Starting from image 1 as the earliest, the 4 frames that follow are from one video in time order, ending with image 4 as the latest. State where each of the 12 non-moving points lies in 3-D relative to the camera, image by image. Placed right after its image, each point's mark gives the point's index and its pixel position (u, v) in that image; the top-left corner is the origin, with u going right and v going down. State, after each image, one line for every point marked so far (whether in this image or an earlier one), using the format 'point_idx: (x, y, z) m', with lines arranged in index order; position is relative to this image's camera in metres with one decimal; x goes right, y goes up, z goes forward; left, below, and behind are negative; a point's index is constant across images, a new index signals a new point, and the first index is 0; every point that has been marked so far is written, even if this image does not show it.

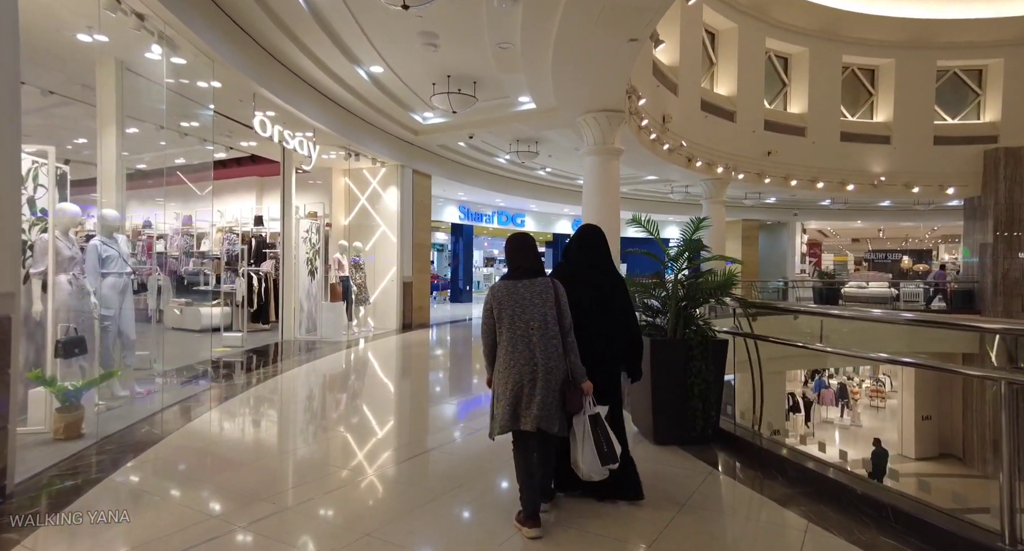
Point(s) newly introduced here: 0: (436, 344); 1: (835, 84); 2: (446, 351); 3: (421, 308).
0: (-1.3, -1.1, +10.0) m
1: (+8.2, +4.9, +15.0) m
2: (-1.1, -1.2, +9.7) m
3: (-1.7, -0.6, +11.2) m
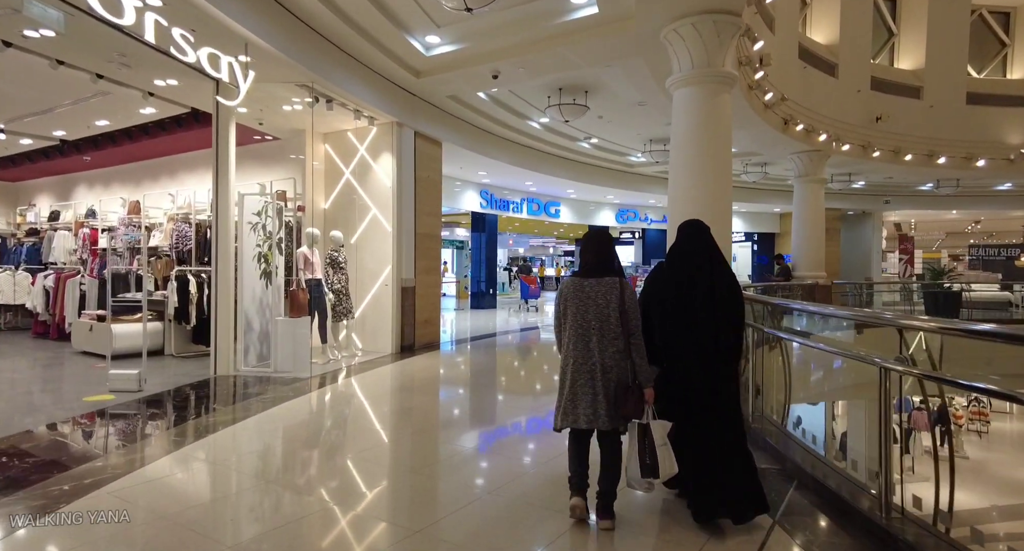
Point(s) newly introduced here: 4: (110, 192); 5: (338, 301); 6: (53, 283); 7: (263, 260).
0: (-0.8, -1.2, +7.1) m
1: (+8.9, +4.9, +11.6) m
2: (-0.6, -1.2, +6.8) m
3: (-1.2, -0.6, +8.2) m
4: (-7.3, +1.5, +10.7) m
5: (-2.1, -0.3, +7.0) m
6: (-6.5, -0.1, +8.4) m
7: (-2.7, +0.2, +6.4) m
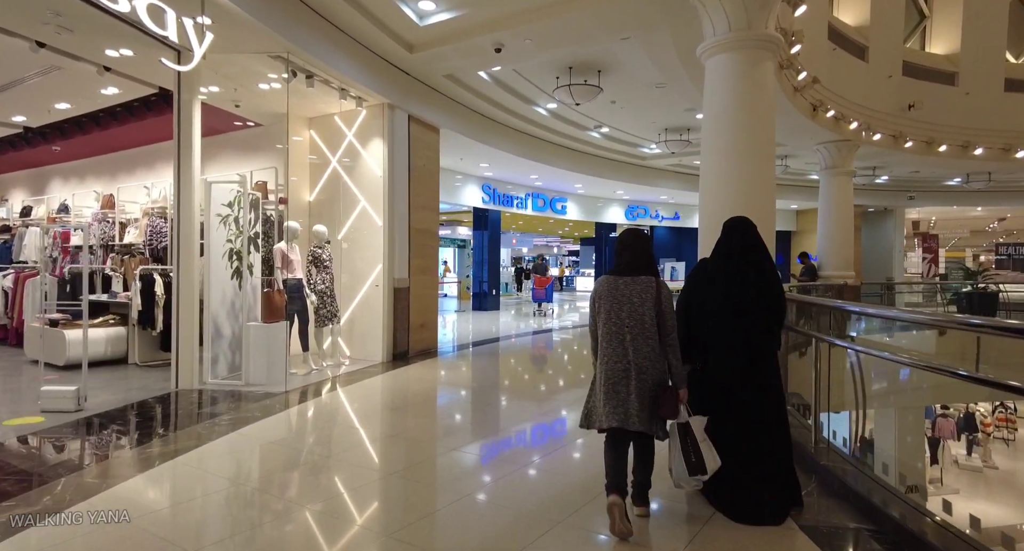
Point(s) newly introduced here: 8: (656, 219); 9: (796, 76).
0: (-0.7, -1.2, +6.3) m
1: (+9.0, +4.9, +10.8) m
2: (-0.6, -1.2, +6.0) m
3: (-1.1, -0.6, +7.5) m
4: (-7.2, +1.5, +9.9) m
5: (-2.0, -0.3, +6.3) m
6: (-6.5, -0.1, +7.6) m
7: (-2.6, +0.2, +5.6) m
8: (+4.3, +1.7, +17.5) m
9: (+3.6, +2.5, +7.4) m
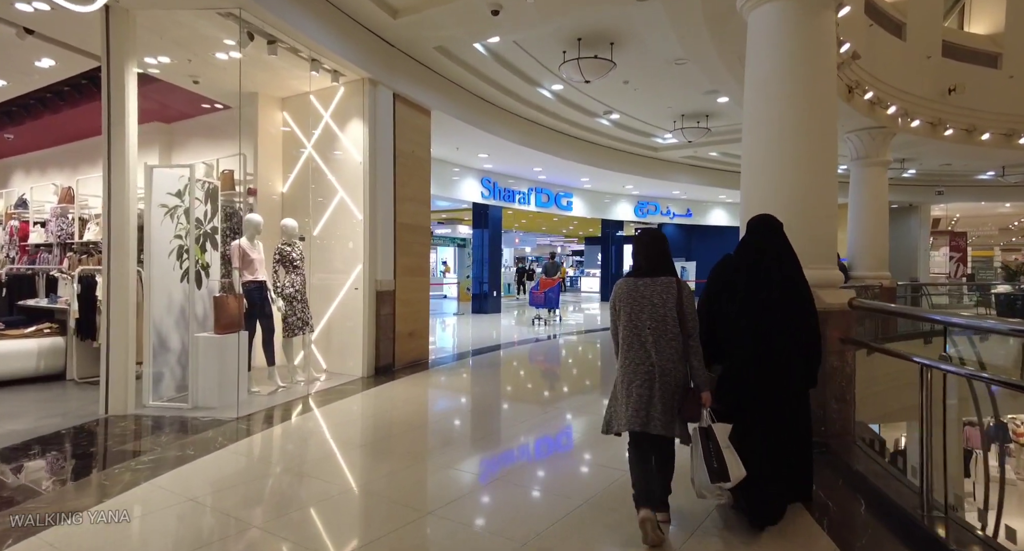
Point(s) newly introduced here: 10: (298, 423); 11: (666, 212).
0: (-0.7, -1.2, +5.4) m
1: (+9.0, +4.8, +9.9) m
2: (-0.6, -1.2, +5.2) m
3: (-1.1, -0.7, +6.6) m
4: (-7.2, +1.5, +9.1) m
5: (-2.0, -0.3, +5.4) m
6: (-6.5, -0.1, +6.8) m
7: (-2.6, +0.2, +4.8) m
8: (+4.3, +1.7, +16.5) m
9: (+3.6, +2.5, +6.5) m
10: (-1.7, -1.2, +4.5) m
11: (+4.3, +1.8, +16.6) m
